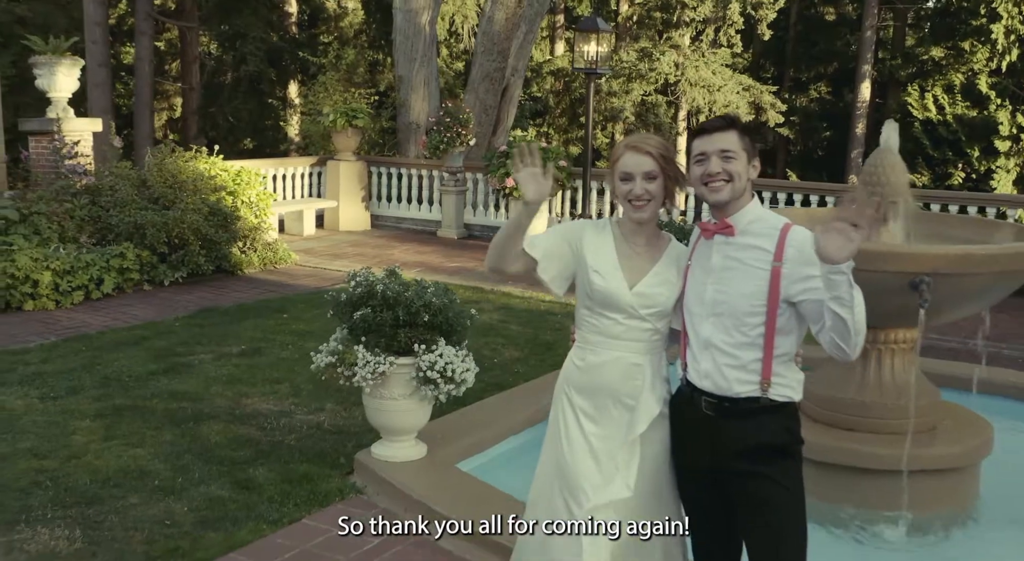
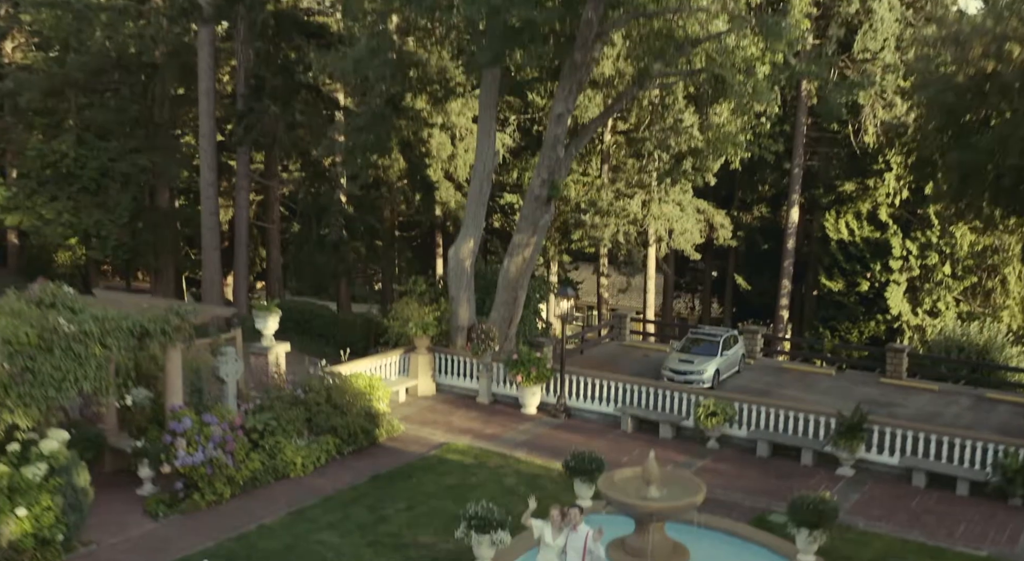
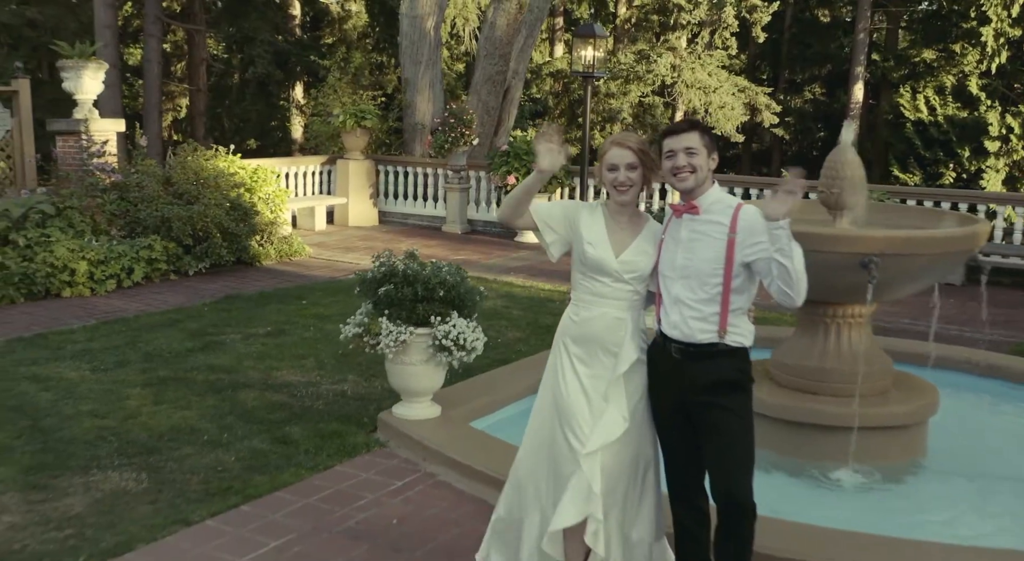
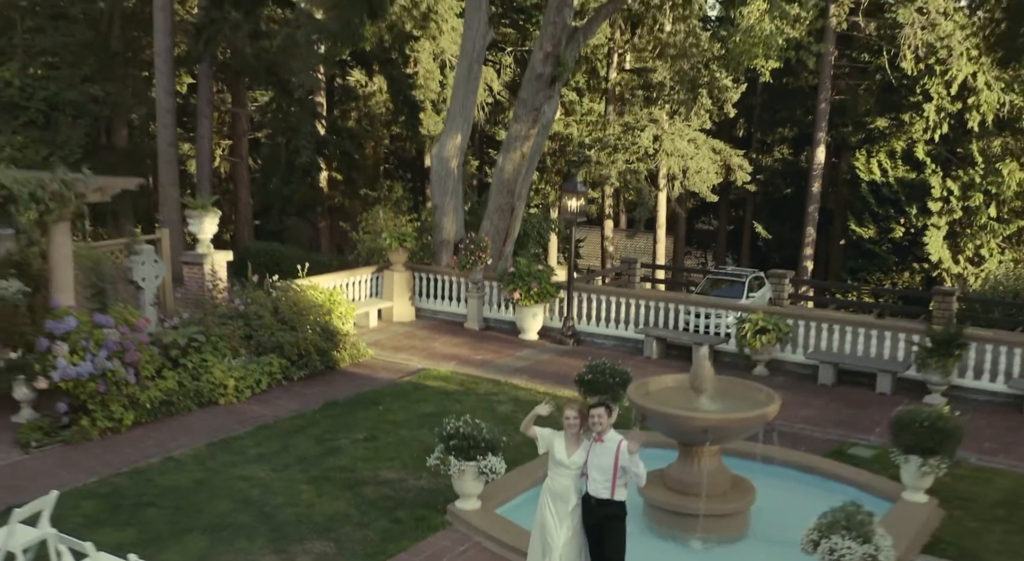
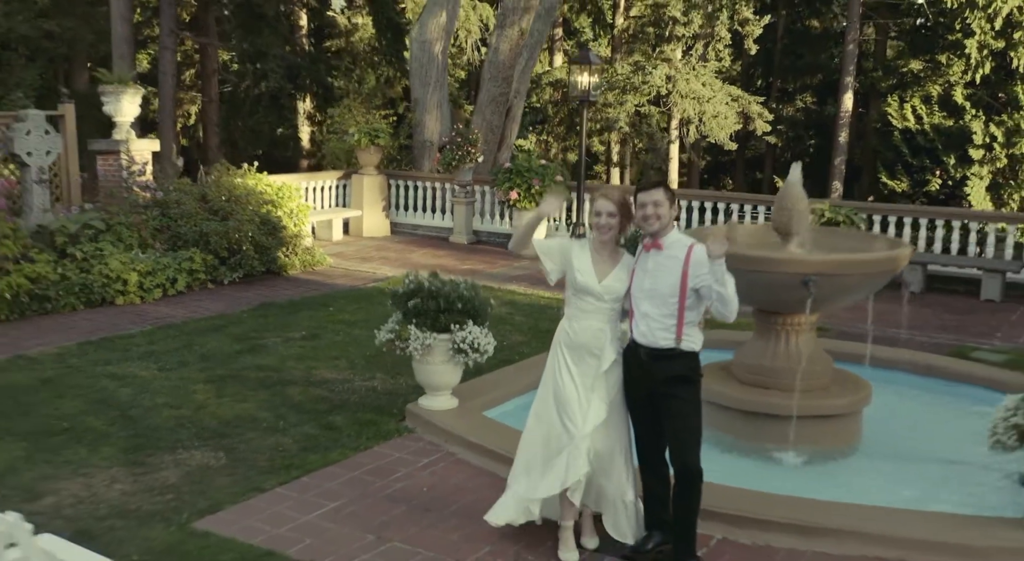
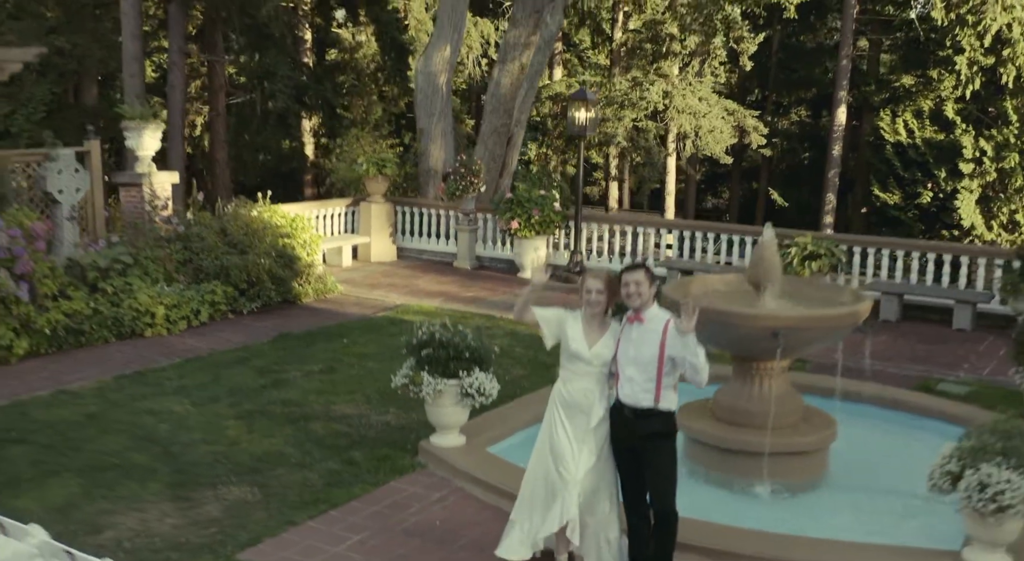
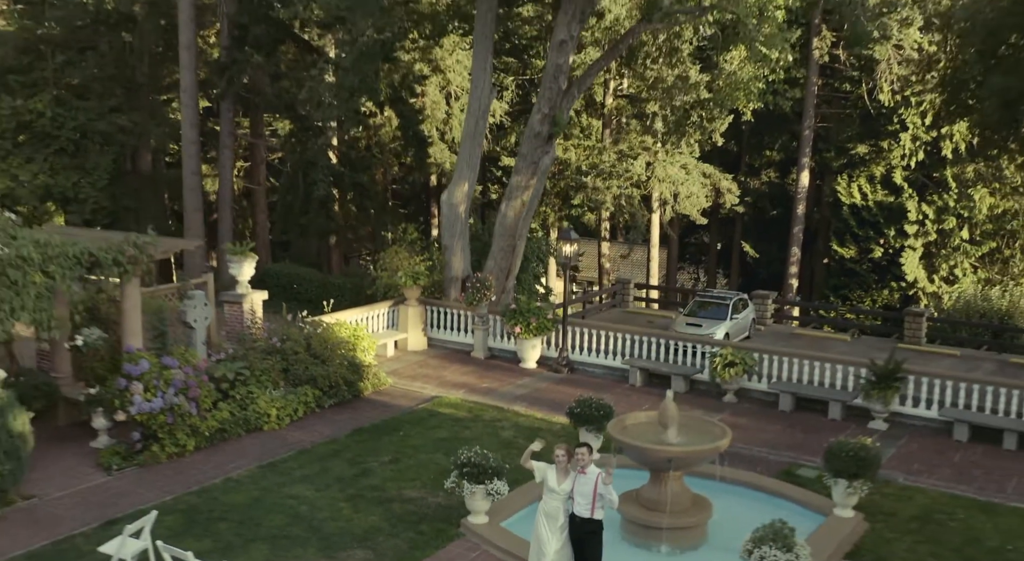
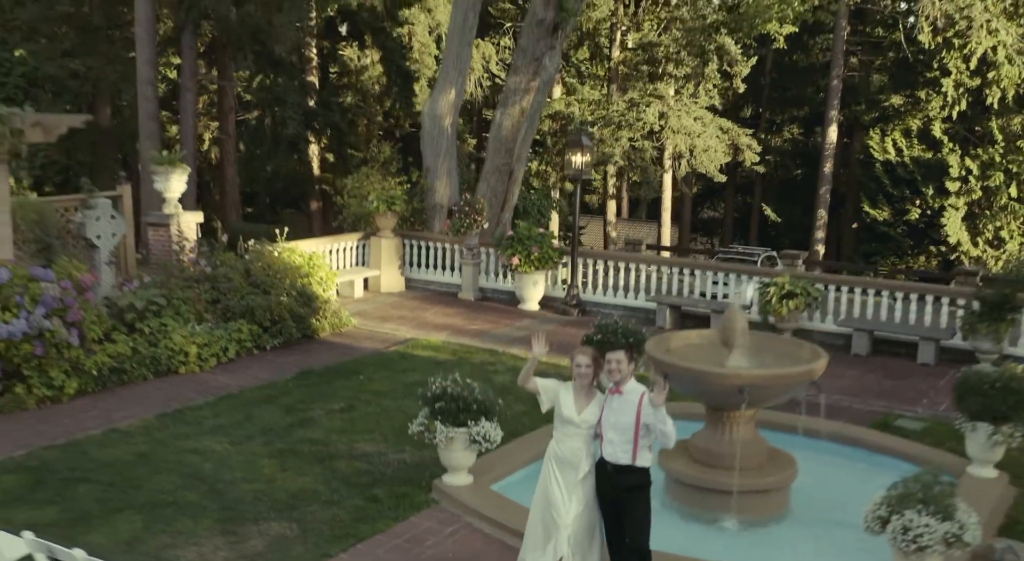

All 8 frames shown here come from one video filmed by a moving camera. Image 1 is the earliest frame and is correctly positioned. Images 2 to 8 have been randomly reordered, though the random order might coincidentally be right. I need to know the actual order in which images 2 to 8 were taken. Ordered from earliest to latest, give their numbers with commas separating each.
3, 5, 6, 8, 4, 7, 2
